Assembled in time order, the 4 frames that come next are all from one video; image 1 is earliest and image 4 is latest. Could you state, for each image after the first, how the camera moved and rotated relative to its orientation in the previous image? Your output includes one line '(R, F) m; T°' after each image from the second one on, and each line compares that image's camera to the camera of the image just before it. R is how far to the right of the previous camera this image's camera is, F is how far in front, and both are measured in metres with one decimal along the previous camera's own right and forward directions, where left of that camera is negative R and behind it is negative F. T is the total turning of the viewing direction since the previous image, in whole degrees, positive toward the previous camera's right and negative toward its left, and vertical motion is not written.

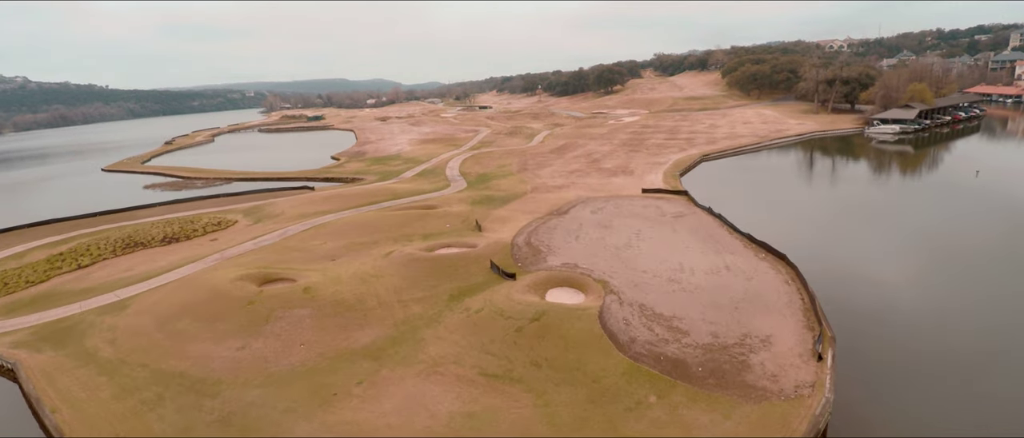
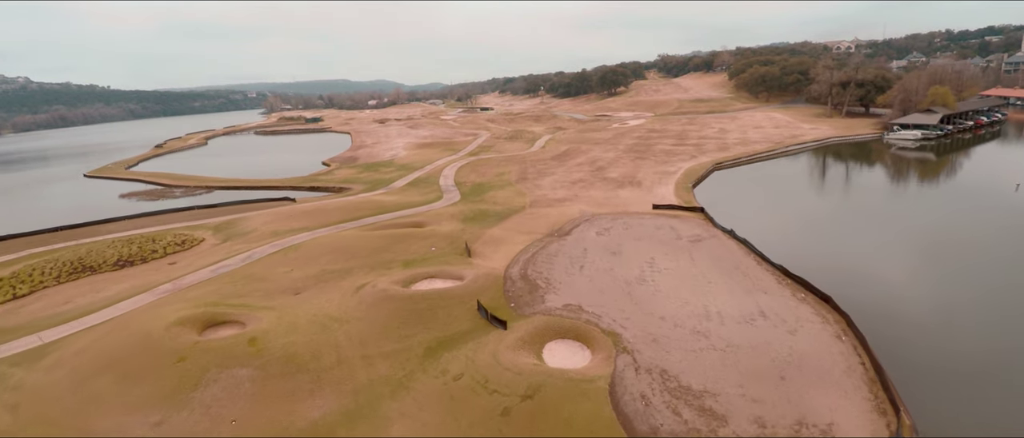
(+0.4, +4.1) m; 0°
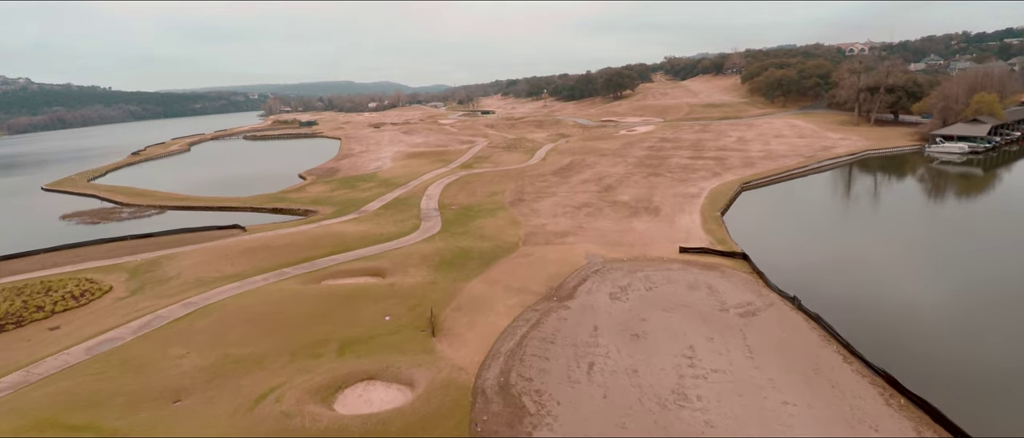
(+0.8, +8.0) m; 0°
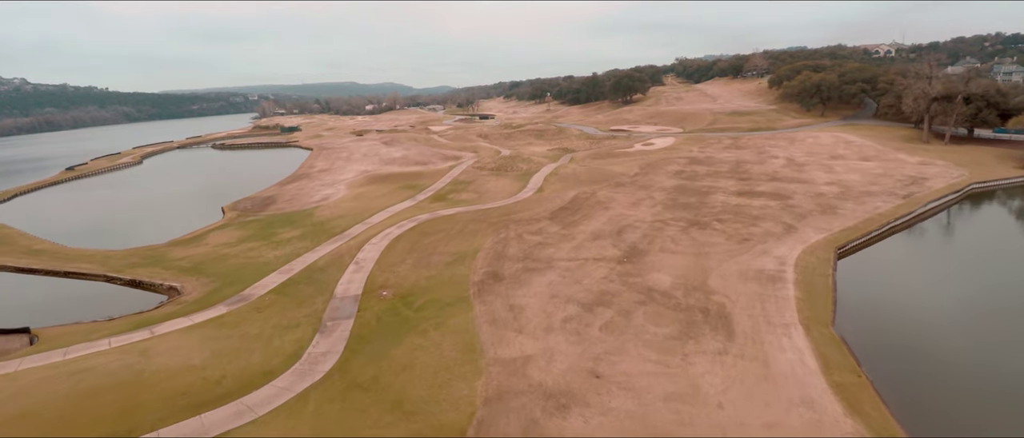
(+1.6, +16.7) m; 0°
